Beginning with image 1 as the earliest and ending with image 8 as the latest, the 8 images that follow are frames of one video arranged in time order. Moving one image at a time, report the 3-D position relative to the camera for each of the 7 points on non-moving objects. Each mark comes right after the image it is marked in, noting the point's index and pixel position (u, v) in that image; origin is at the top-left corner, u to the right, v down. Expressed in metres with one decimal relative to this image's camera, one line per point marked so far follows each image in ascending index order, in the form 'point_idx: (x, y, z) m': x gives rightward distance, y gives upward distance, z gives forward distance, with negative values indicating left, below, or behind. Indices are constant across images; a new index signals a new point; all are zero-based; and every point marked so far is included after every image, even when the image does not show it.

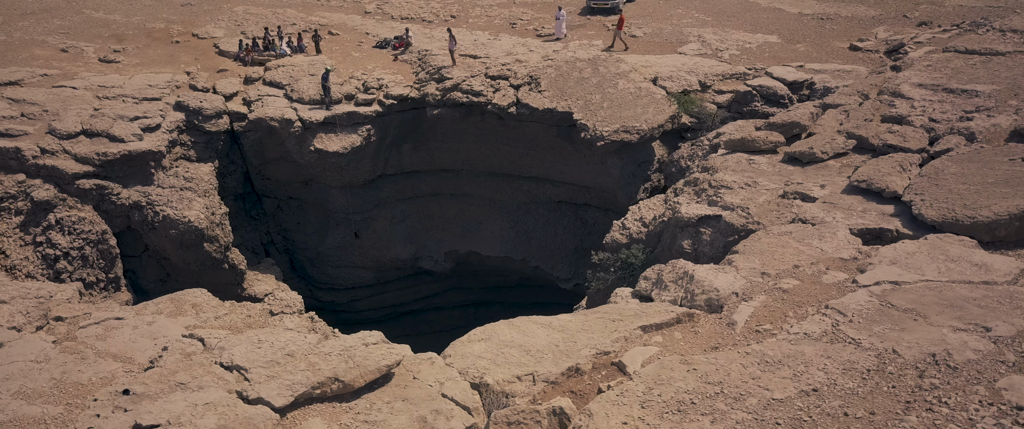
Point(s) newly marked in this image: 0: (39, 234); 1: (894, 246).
0: (-7.6, -0.3, +14.0) m
1: (+3.4, -0.3, +7.9) m
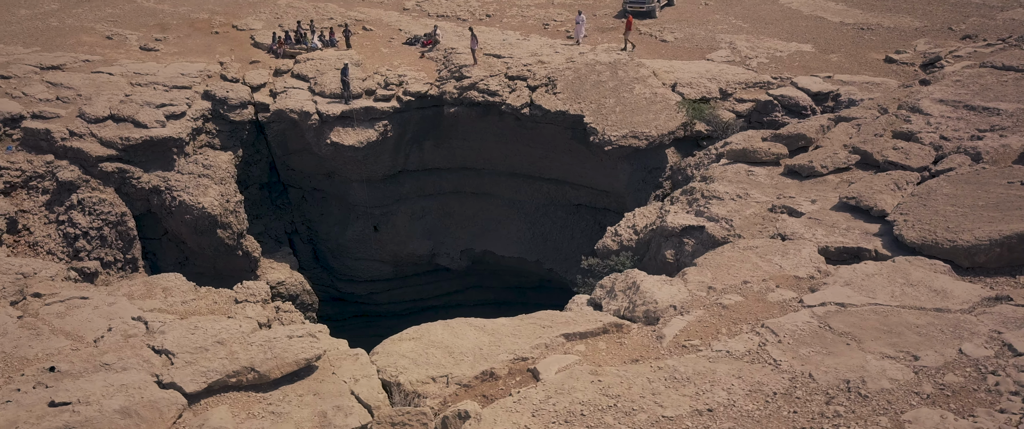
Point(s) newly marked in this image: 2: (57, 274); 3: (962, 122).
0: (-7.5, 0.0, +14.5) m
1: (+3.0, -0.5, +7.6) m
2: (-5.0, -0.7, +9.6) m
3: (+6.1, +1.3, +11.8) m
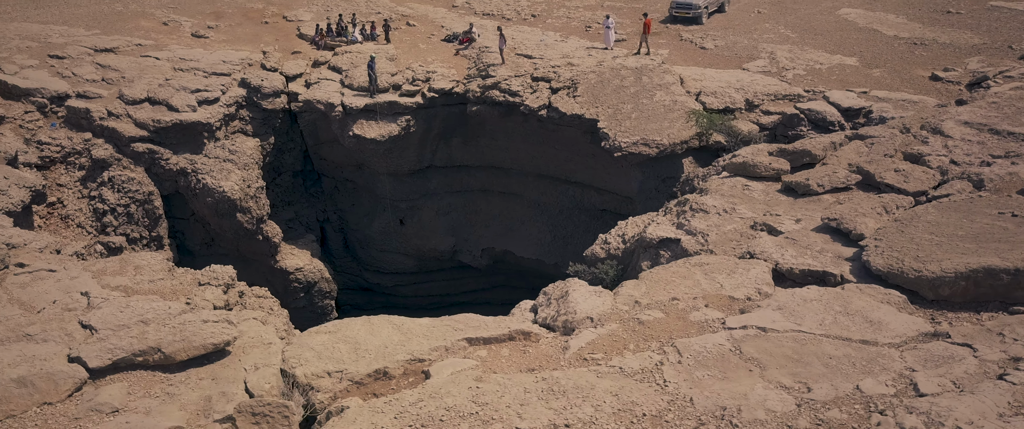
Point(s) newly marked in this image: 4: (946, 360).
0: (-7.3, +0.4, +15.2) m
1: (+2.3, -0.6, +7.3) m
2: (-5.4, -0.4, +10.1) m
3: (+6.0, +0.9, +11.2) m
4: (+3.0, -1.0, +6.1) m
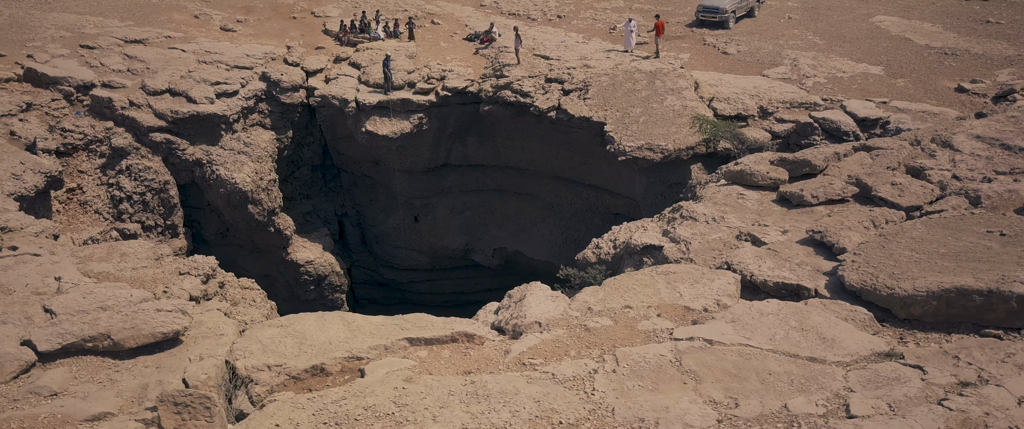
0: (-7.2, +0.7, +15.6) m
1: (+2.0, -0.7, +7.2) m
2: (-5.6, -0.2, +10.4) m
3: (+5.9, +0.7, +10.8) m
4: (+2.6, -1.1, +5.9) m
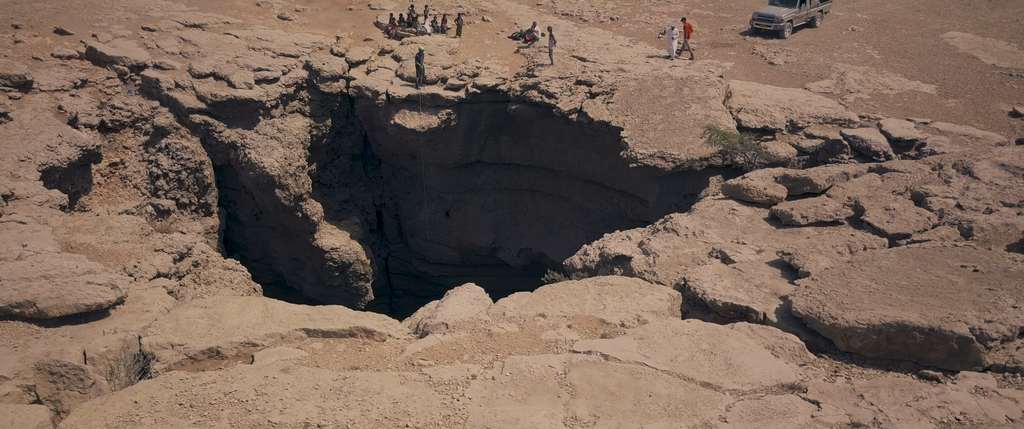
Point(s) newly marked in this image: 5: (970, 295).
0: (-6.8, +1.1, +16.3) m
1: (+1.2, -0.9, +6.9) m
2: (-5.8, +0.2, +11.0) m
3: (+5.7, +0.3, +10.1) m
4: (+1.7, -1.3, +5.6) m
5: (+3.8, -0.7, +7.2) m
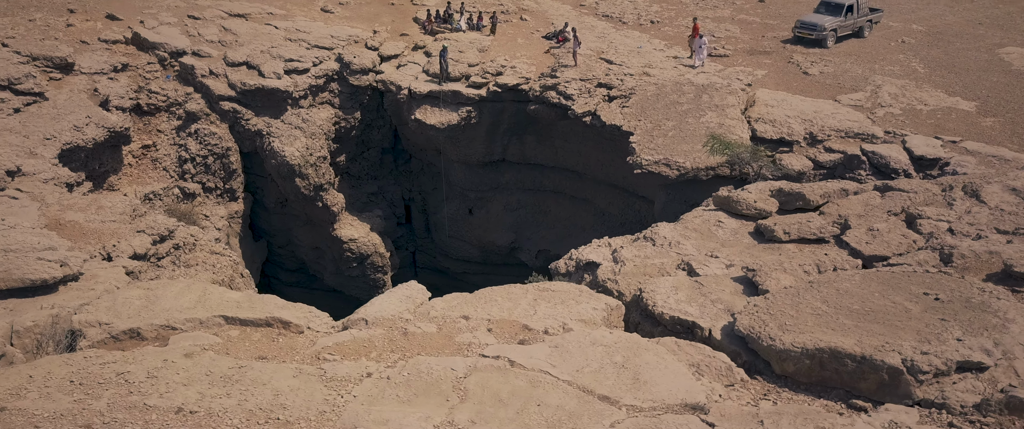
0: (-6.4, +1.5, +16.9) m
1: (+0.6, -0.9, +6.8) m
2: (-6.0, +0.5, +11.4) m
3: (+5.3, 0.0, +9.5) m
4: (+0.9, -1.4, +5.4) m
5: (+3.2, -0.9, +6.8) m
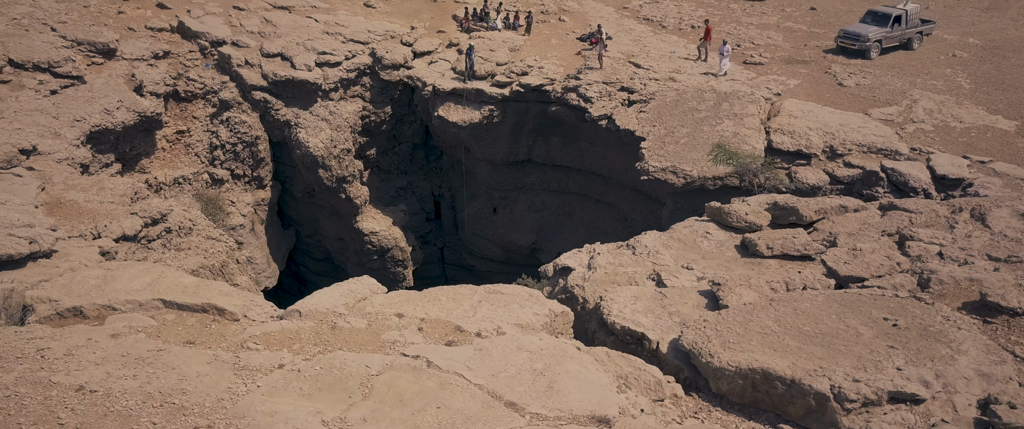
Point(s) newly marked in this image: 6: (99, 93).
0: (-6.0, +1.8, +17.3) m
1: (+0.1, -0.9, +6.7) m
2: (-6.1, +0.8, +11.9) m
3: (+5.1, -0.3, +9.1) m
4: (+0.2, -1.4, +5.3) m
5: (+2.6, -1.0, +6.5) m
6: (-7.2, +2.1, +15.3) m
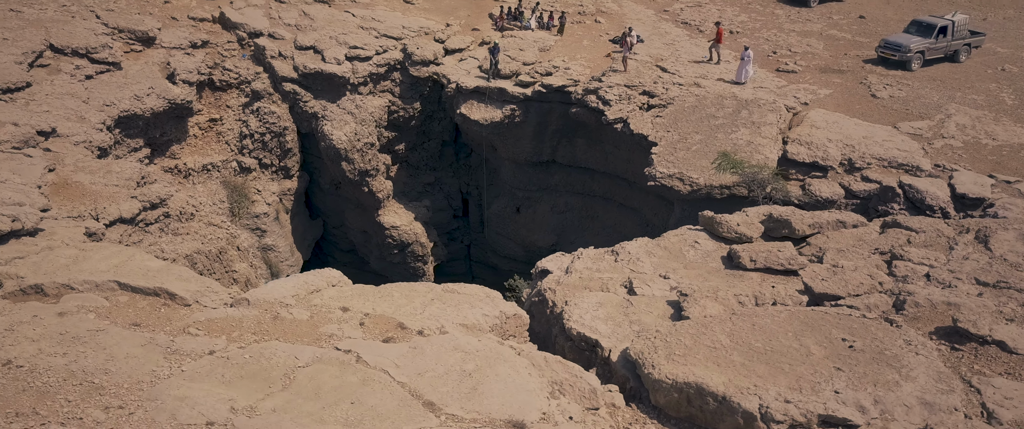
0: (-5.5, +2.0, +17.7) m
1: (-0.4, -0.9, +6.7) m
2: (-6.0, +1.0, +12.3) m
3: (+4.8, -0.5, +8.7) m
4: (-0.3, -1.4, +5.3) m
5: (+2.1, -1.1, +6.3) m
6: (-6.9, +2.4, +15.8) m
